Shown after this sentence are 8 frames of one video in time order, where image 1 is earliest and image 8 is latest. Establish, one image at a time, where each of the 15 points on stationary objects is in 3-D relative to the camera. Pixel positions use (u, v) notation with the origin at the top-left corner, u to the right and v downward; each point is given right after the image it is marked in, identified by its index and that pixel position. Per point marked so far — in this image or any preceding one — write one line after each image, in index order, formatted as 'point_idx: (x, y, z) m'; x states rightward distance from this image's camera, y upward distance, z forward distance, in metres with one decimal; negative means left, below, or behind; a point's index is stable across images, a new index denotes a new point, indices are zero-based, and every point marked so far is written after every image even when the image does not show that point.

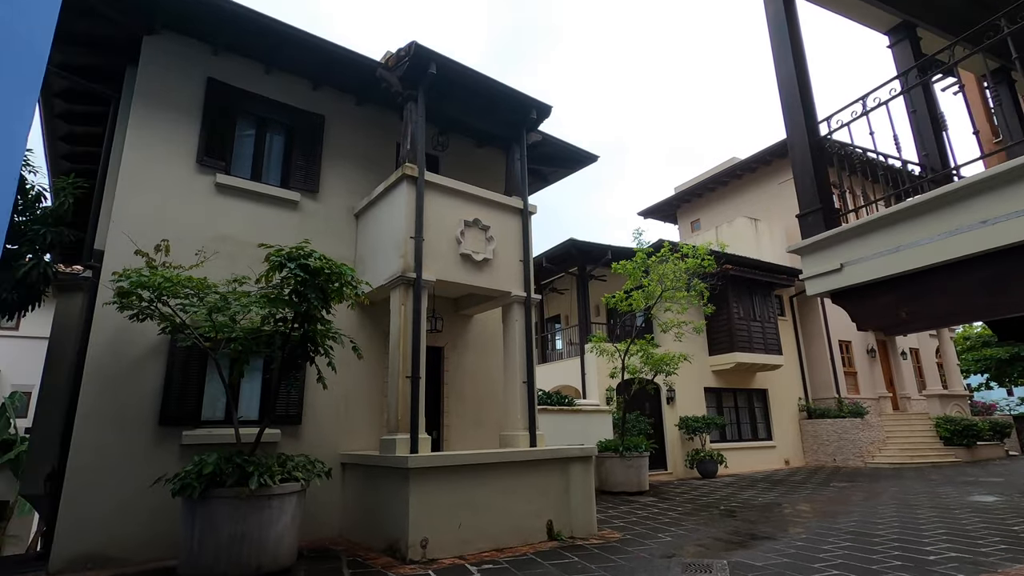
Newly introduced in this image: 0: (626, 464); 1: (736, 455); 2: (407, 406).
0: (+2.4, -3.7, +11.1) m
1: (+6.4, -4.8, +15.3) m
2: (-1.2, -1.4, +6.2) m
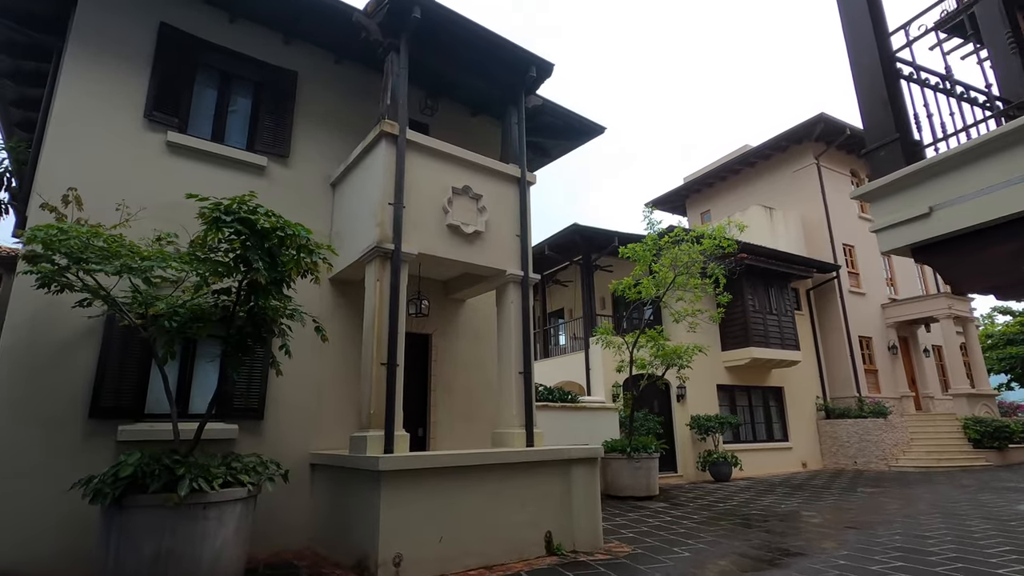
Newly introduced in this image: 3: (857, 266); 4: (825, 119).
0: (+2.3, -3.4, +10.2) m
1: (+6.4, -4.5, +14.3) m
2: (-1.3, -1.1, +5.3) m
3: (+11.5, +0.8, +17.9) m
4: (+9.9, +5.3, +16.9) m
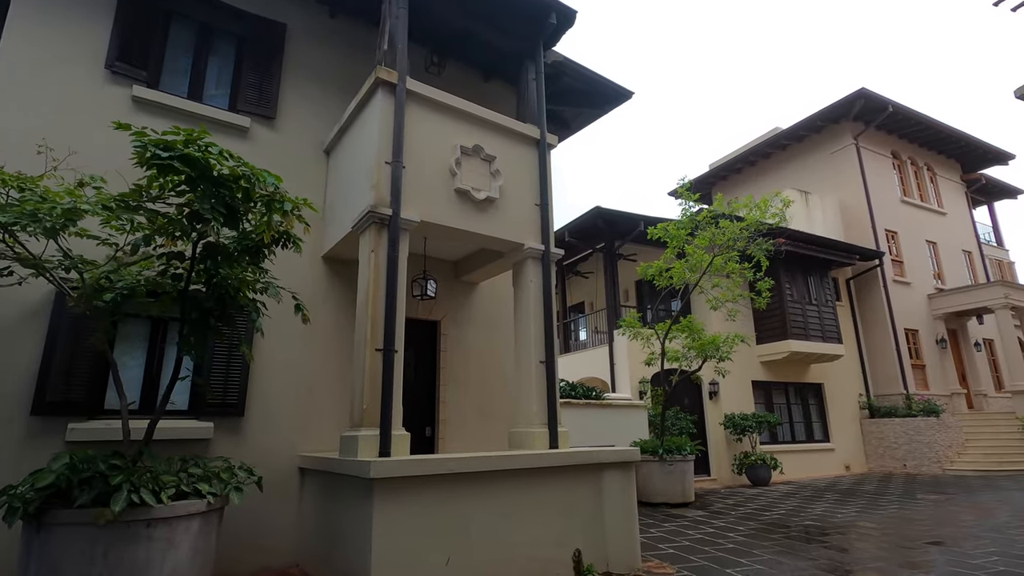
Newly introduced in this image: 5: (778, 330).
0: (+2.7, -3.1, +9.2) m
1: (+6.9, -4.2, +13.2) m
2: (-1.1, -0.8, +4.4) m
3: (+12.0, +1.1, +16.6) m
4: (+10.4, +5.7, +15.7) m
5: (+6.5, -1.0, +13.2) m
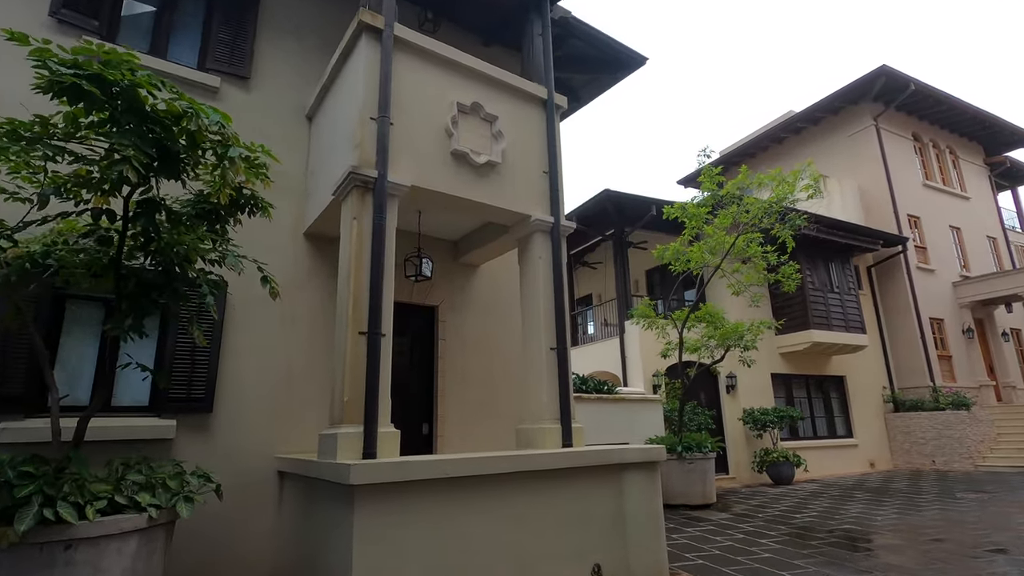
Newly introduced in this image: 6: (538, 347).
0: (+2.8, -2.9, +8.5) m
1: (+7.0, -3.9, +12.5) m
2: (-1.1, -0.6, +3.8) m
3: (+12.2, +1.5, +15.9) m
4: (+10.5, +6.0, +15.0) m
5: (+6.7, -0.7, +12.5) m
6: (+0.2, -0.5, +4.9) m
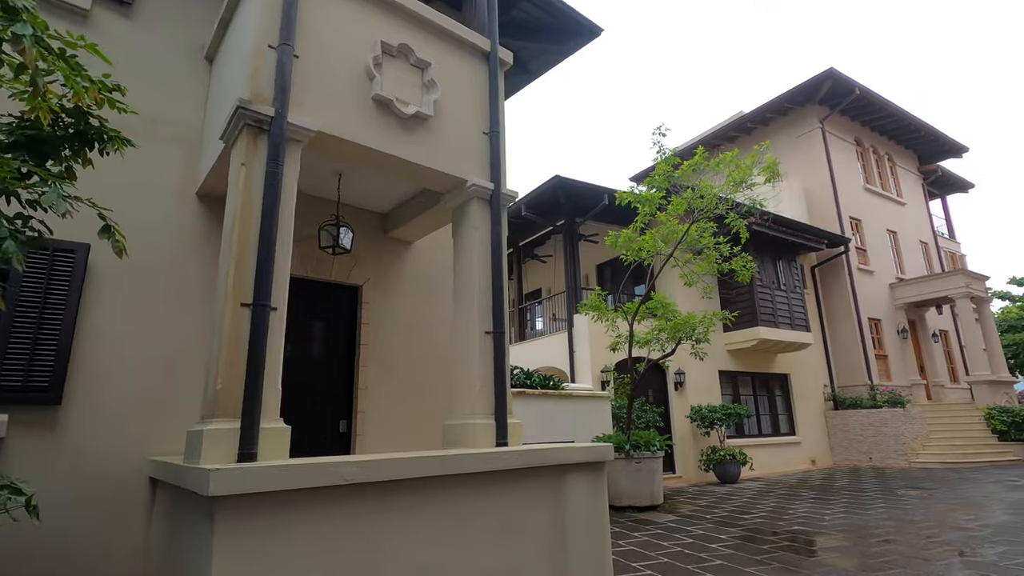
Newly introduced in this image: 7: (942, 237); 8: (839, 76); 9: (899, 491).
0: (+1.8, -2.7, +8.1) m
1: (+5.7, -3.8, +12.4) m
2: (-1.5, -0.4, +3.0) m
3: (+10.6, +1.4, +16.2) m
4: (+9.1, +6.0, +15.2) m
5: (+5.4, -0.6, +12.4) m
6: (-0.3, -0.3, +4.2) m
7: (+16.0, +1.9, +19.9) m
8: (+9.3, +6.0, +15.2) m
9: (+6.8, -3.6, +9.4) m
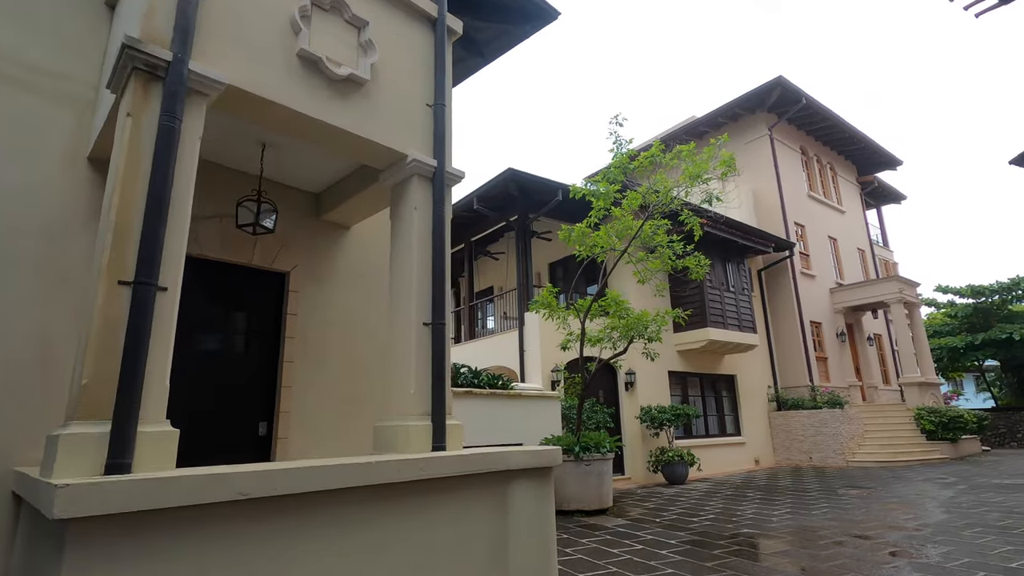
0: (+1.0, -2.7, +7.8) m
1: (+4.5, -3.8, +12.4) m
2: (-1.9, -0.3, +2.5) m
3: (+9.2, +1.3, +16.7) m
4: (+7.8, +5.9, +15.5) m
5: (+4.3, -0.7, +12.4) m
6: (-0.7, -0.2, +3.8) m
7: (+14.2, +1.7, +20.8) m
8: (+8.0, +5.9, +15.6) m
9: (+5.8, -3.6, +9.5) m
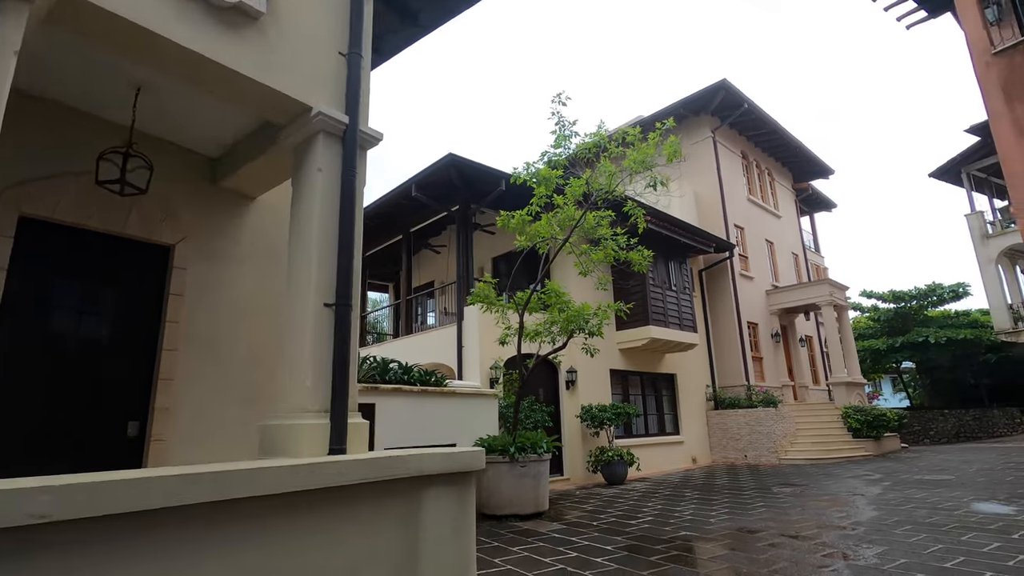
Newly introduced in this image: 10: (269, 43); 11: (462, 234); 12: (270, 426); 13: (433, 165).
0: (+0.1, -2.5, +7.4) m
1: (+3.0, -3.8, +12.3) m
2: (-2.2, -0.1, +1.8) m
3: (+7.4, +1.3, +17.0) m
4: (+6.3, +5.9, +15.7) m
5: (+2.9, -0.6, +12.3) m
6: (-1.2, -0.1, +3.2) m
7: (+12.0, +1.5, +21.6) m
8: (+6.5, +5.9, +15.8) m
9: (+4.7, -3.6, +9.6) m
10: (-1.5, +1.5, +3.2) m
11: (-1.0, +1.1, +10.5) m
12: (-1.4, -0.8, +3.1) m
13: (-1.5, +2.3, +10.0) m
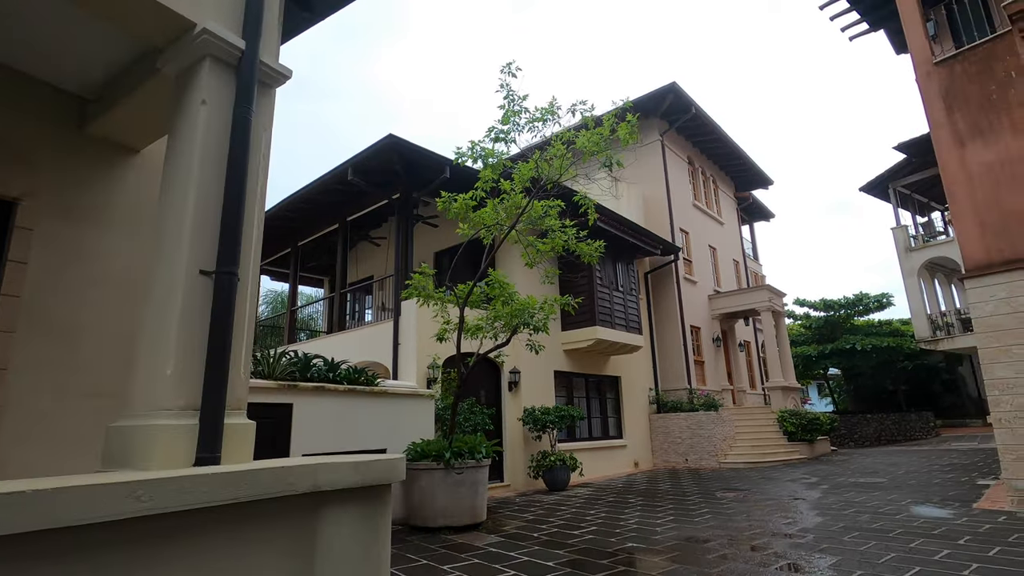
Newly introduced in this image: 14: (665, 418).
0: (-0.7, -2.4, +6.7) m
1: (+1.7, -3.8, +12.0) m
2: (-2.4, +0.1, +1.0) m
3: (+5.7, +1.1, +17.1) m
4: (+4.8, +5.8, +15.8) m
5: (+1.6, -0.6, +11.9) m
6: (-1.6, +0.1, +2.5) m
7: (+9.8, +1.2, +22.1) m
8: (+5.0, +5.8, +15.9) m
9: (+3.6, -3.6, +9.4) m
10: (-1.8, +1.7, +2.5) m
11: (-2.0, +1.2, +9.8) m
12: (-1.7, -0.6, +2.3) m
13: (-2.4, +2.4, +9.3) m
14: (+4.1, -3.5, +14.2) m
